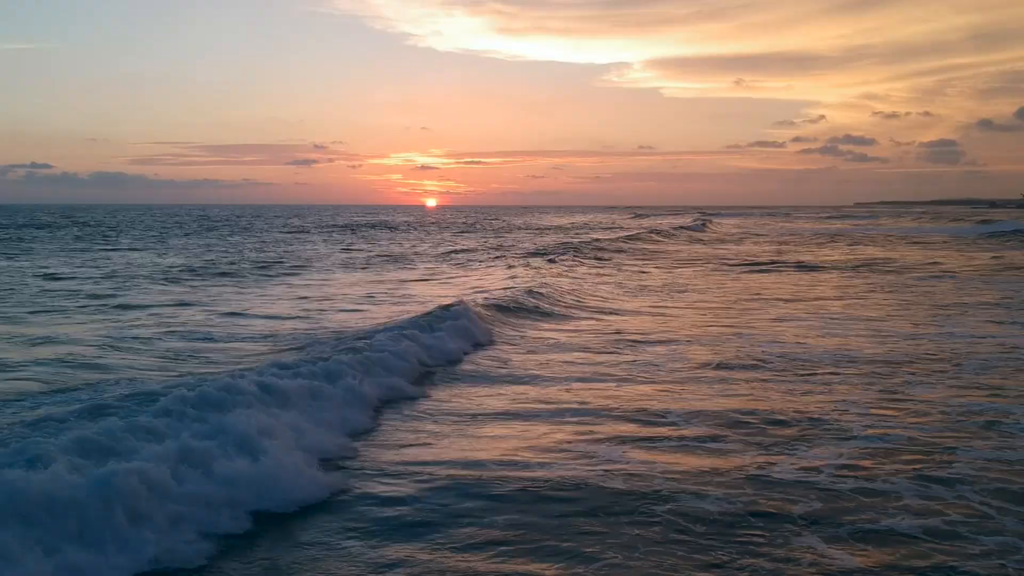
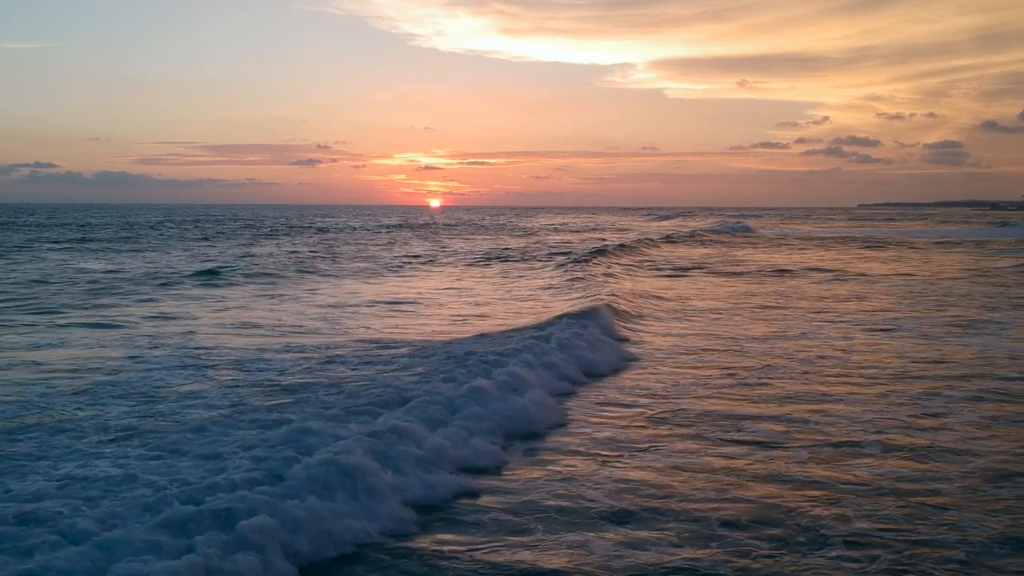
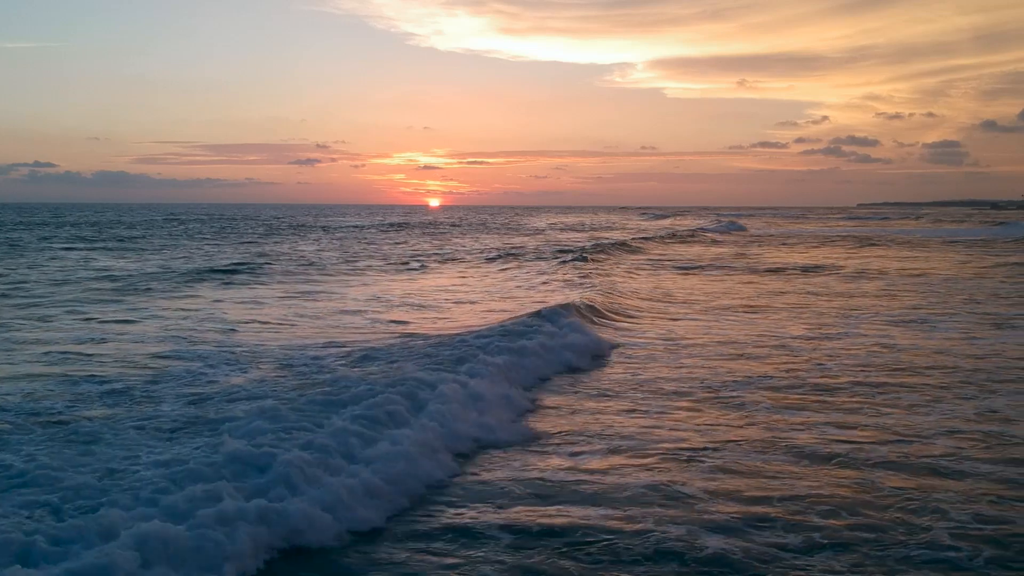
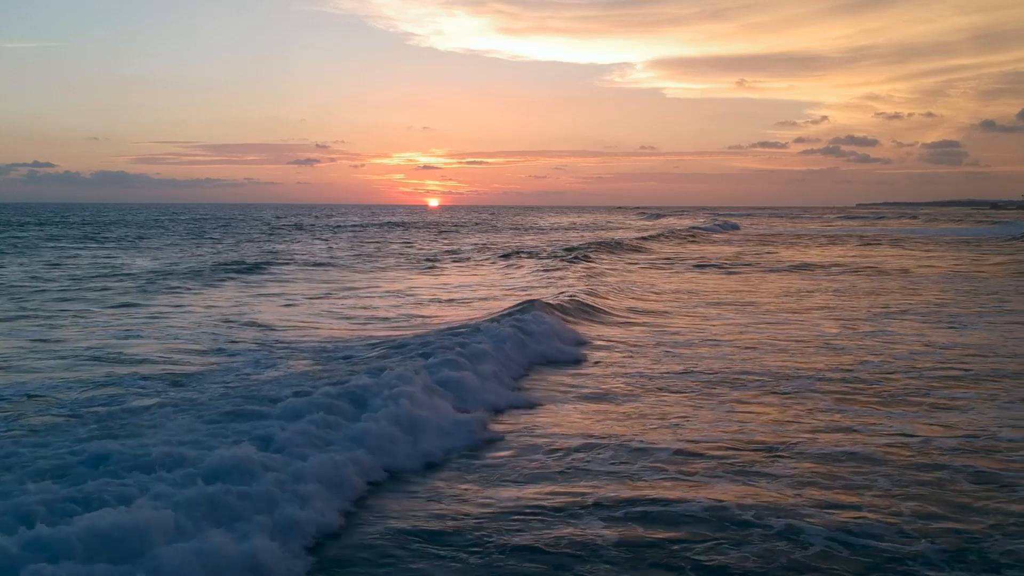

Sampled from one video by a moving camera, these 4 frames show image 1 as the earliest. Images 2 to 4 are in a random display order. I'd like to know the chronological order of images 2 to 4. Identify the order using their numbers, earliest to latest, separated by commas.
4, 3, 2
